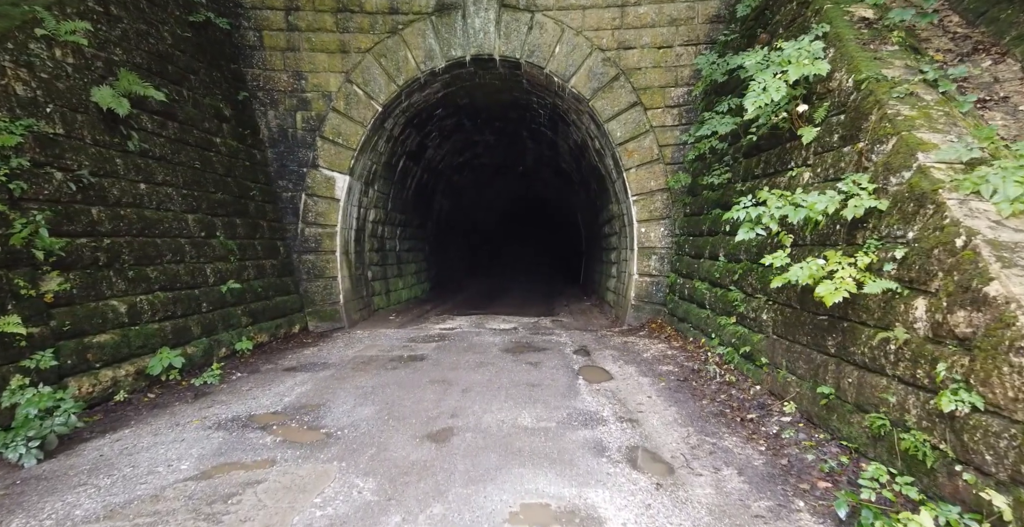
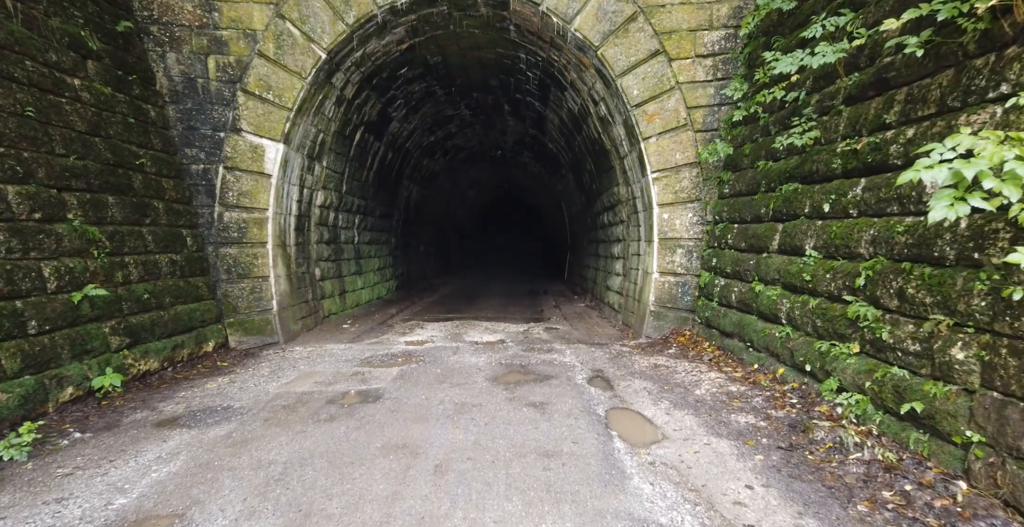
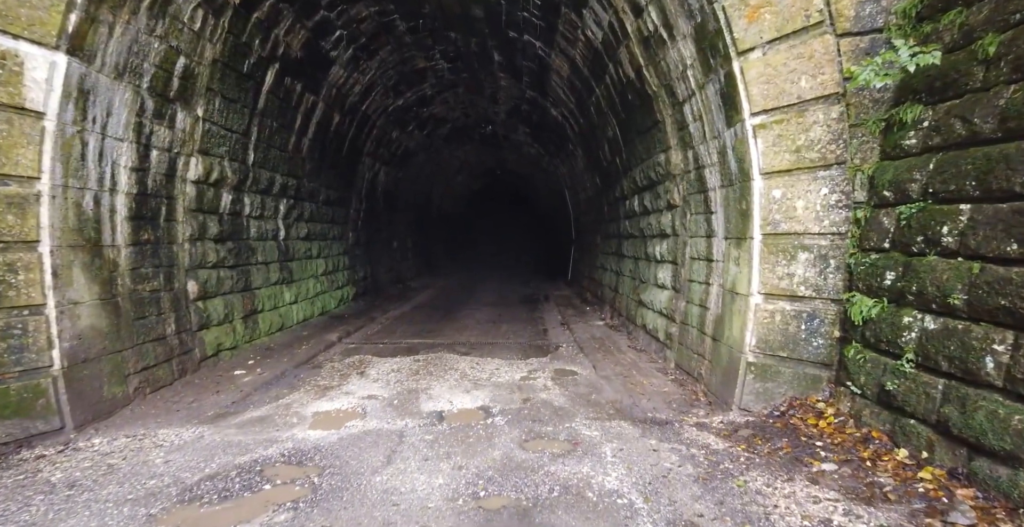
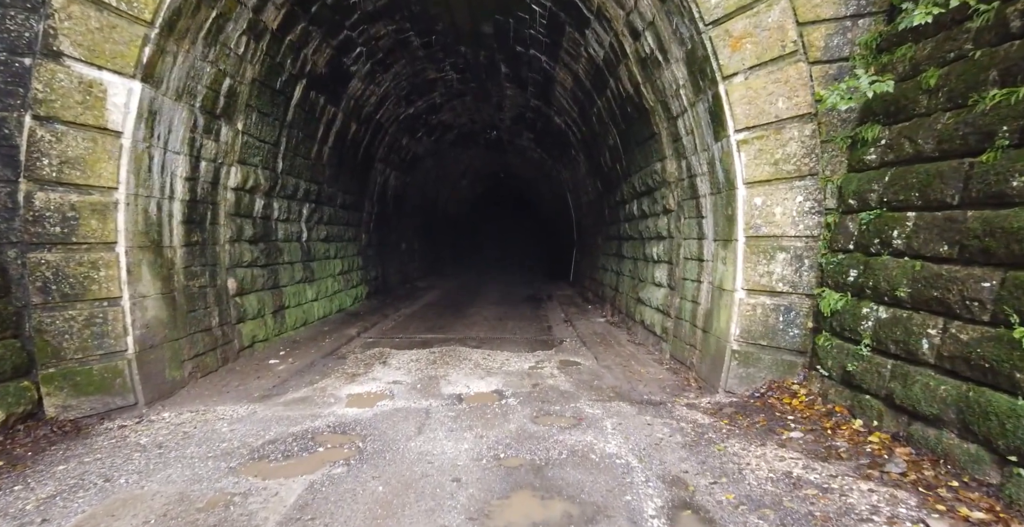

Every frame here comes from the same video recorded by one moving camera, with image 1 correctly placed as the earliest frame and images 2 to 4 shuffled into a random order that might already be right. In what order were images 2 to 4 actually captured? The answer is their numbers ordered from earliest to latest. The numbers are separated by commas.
2, 4, 3
